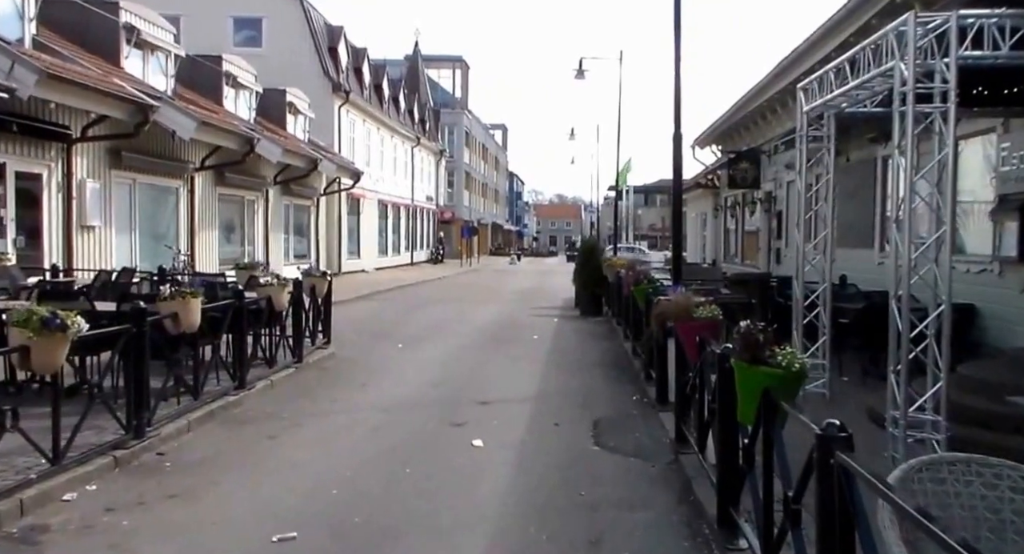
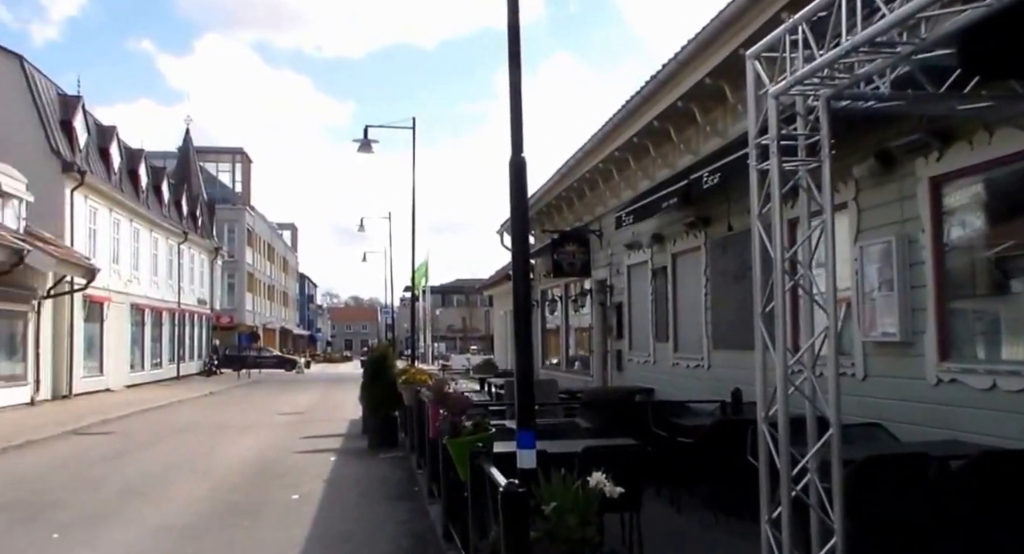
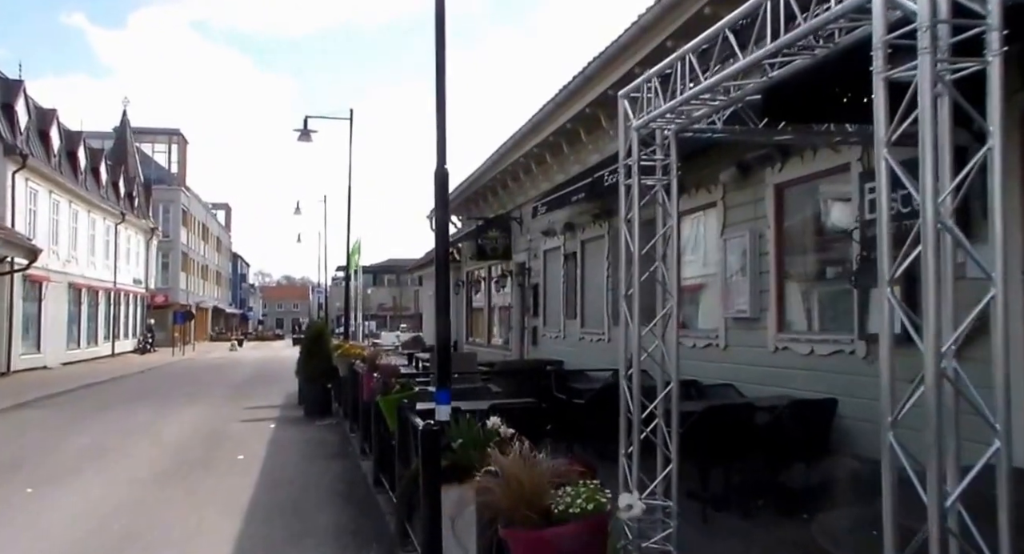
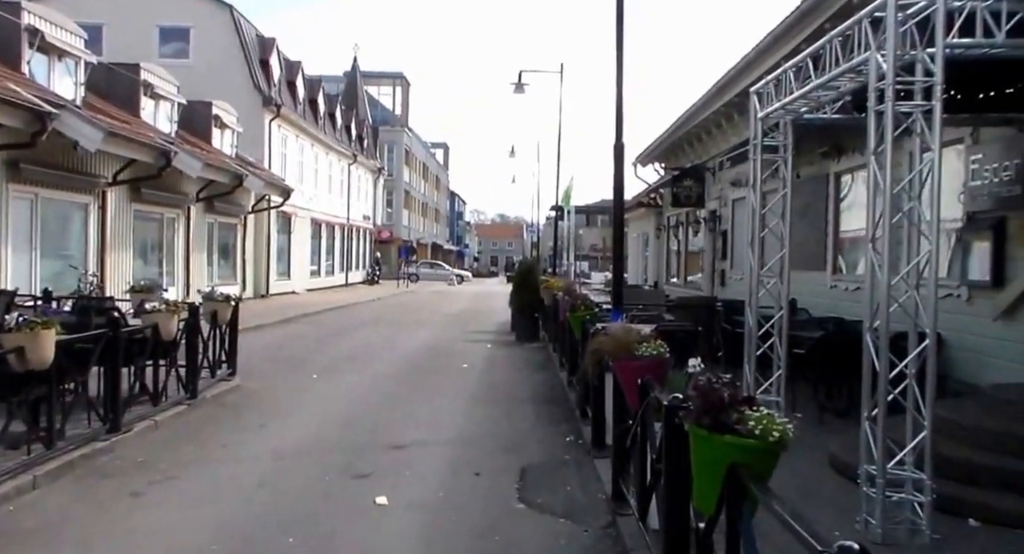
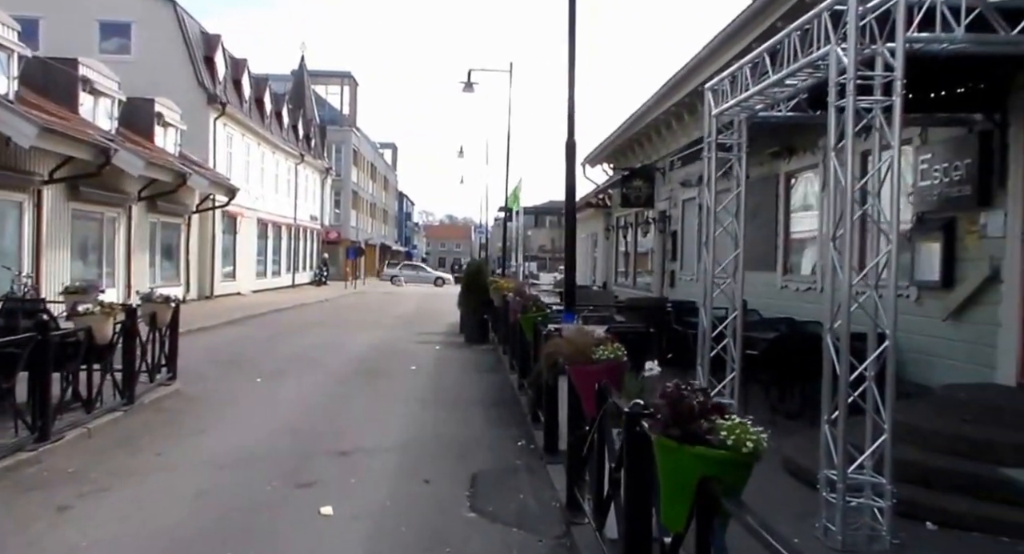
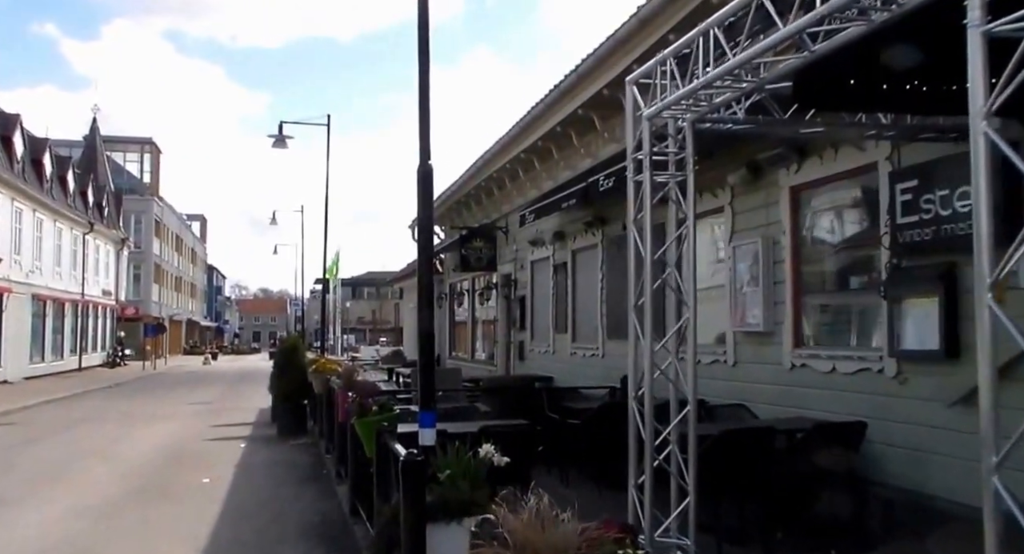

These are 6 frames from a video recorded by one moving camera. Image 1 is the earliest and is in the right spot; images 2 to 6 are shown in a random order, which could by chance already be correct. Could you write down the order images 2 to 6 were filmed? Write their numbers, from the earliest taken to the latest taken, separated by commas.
4, 5, 3, 6, 2
